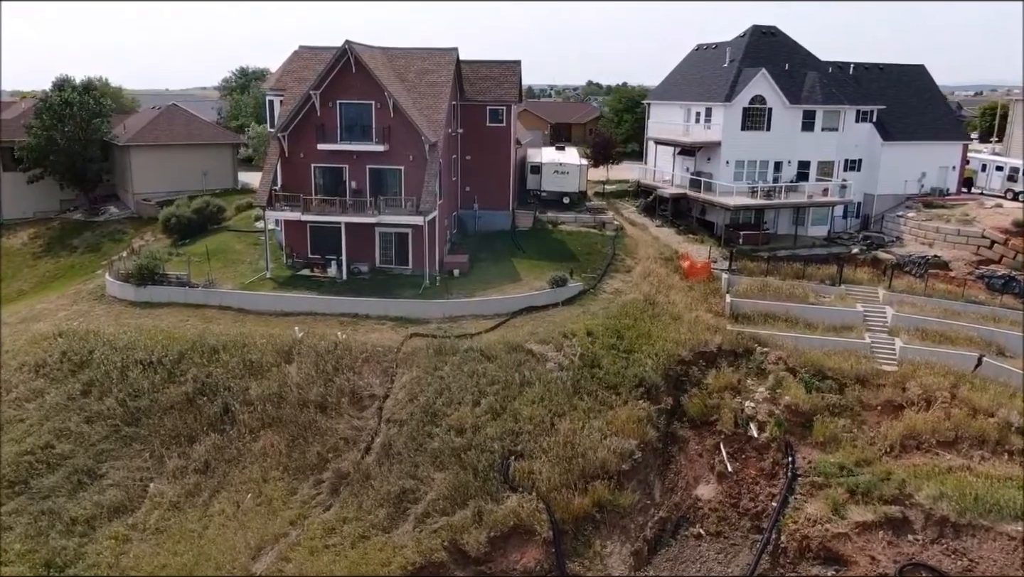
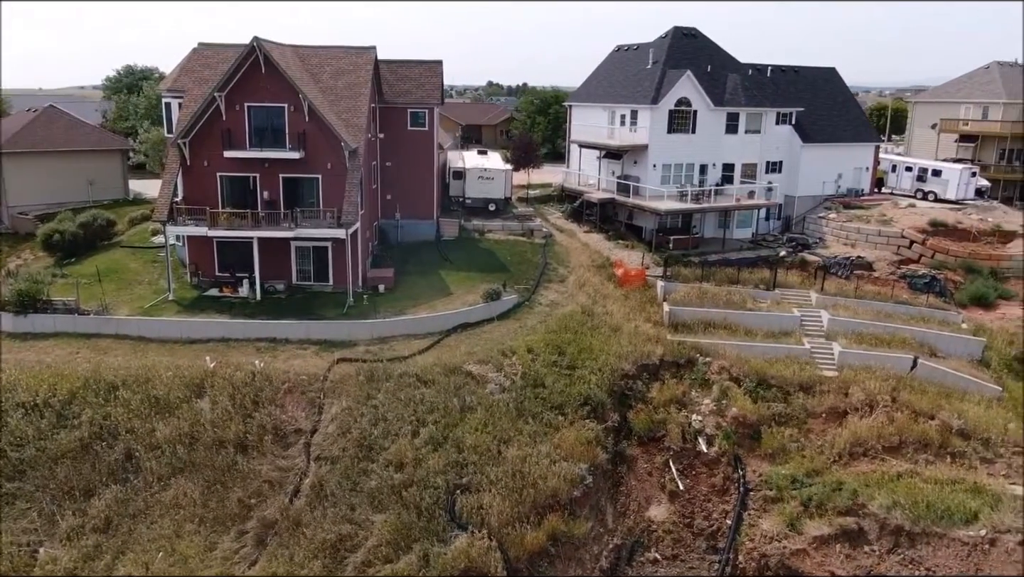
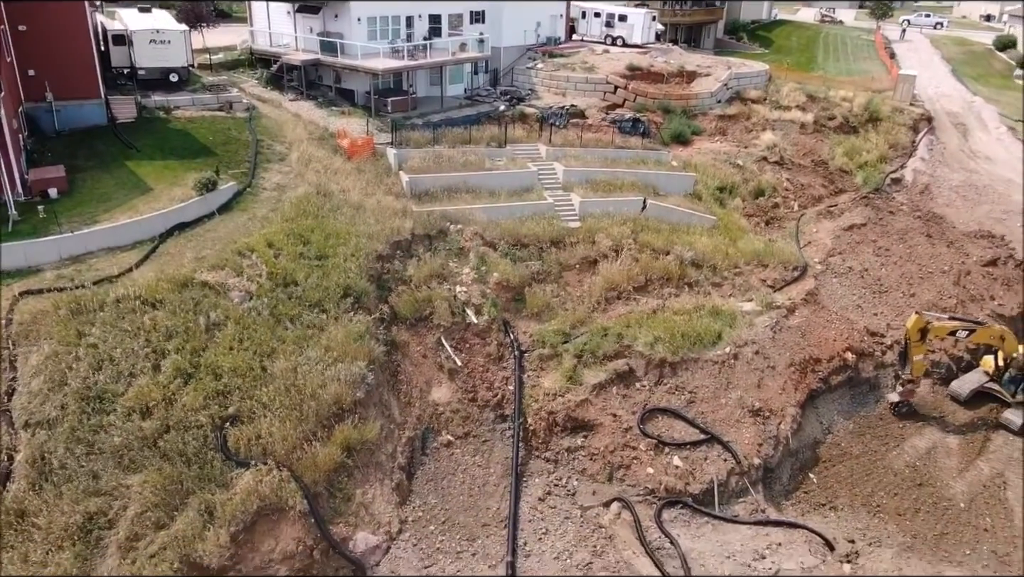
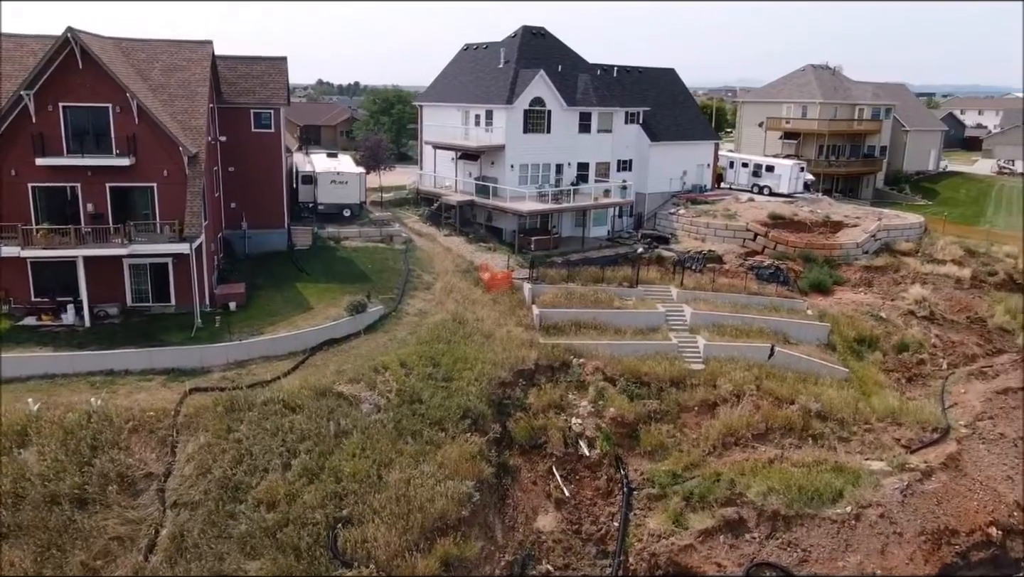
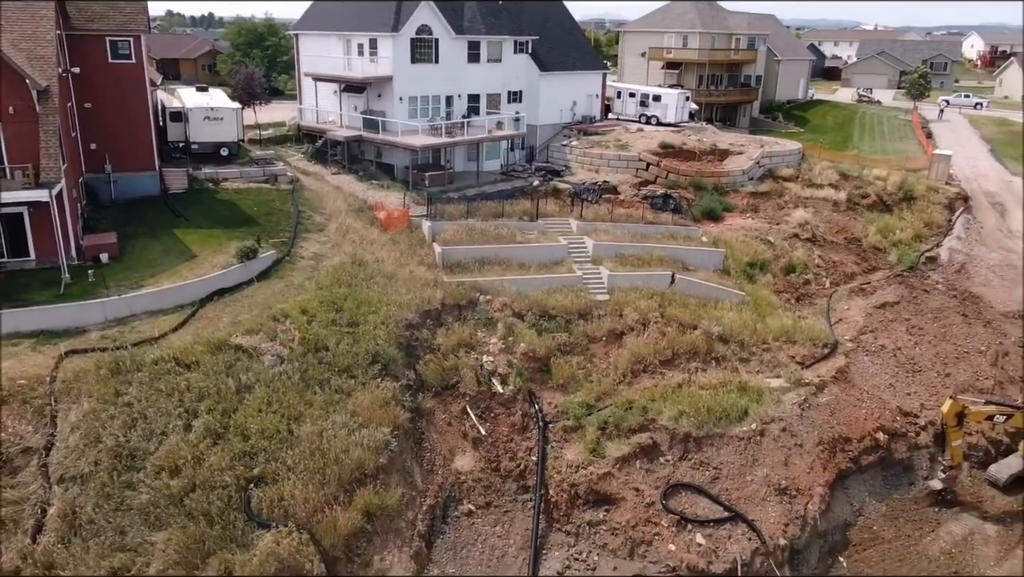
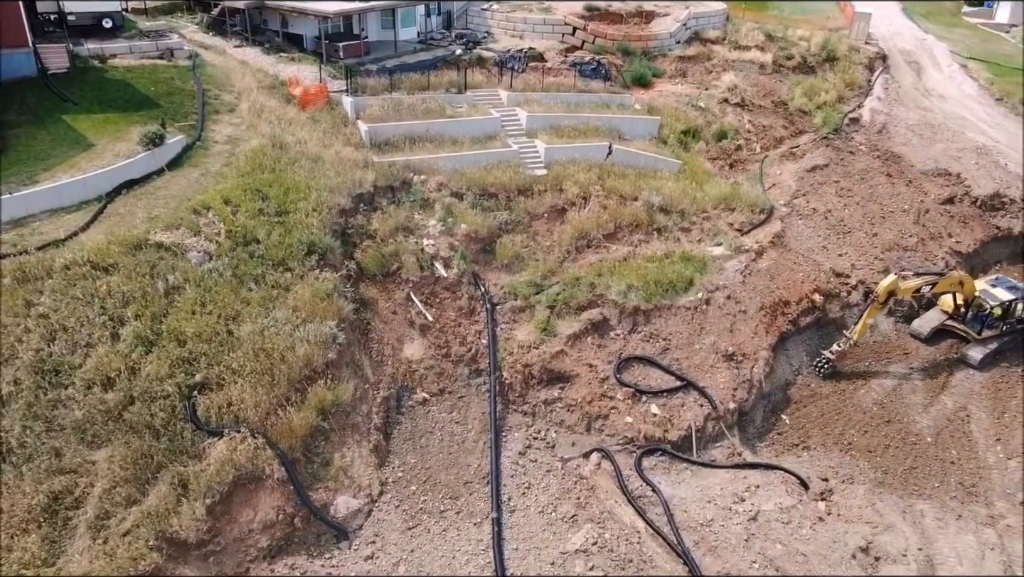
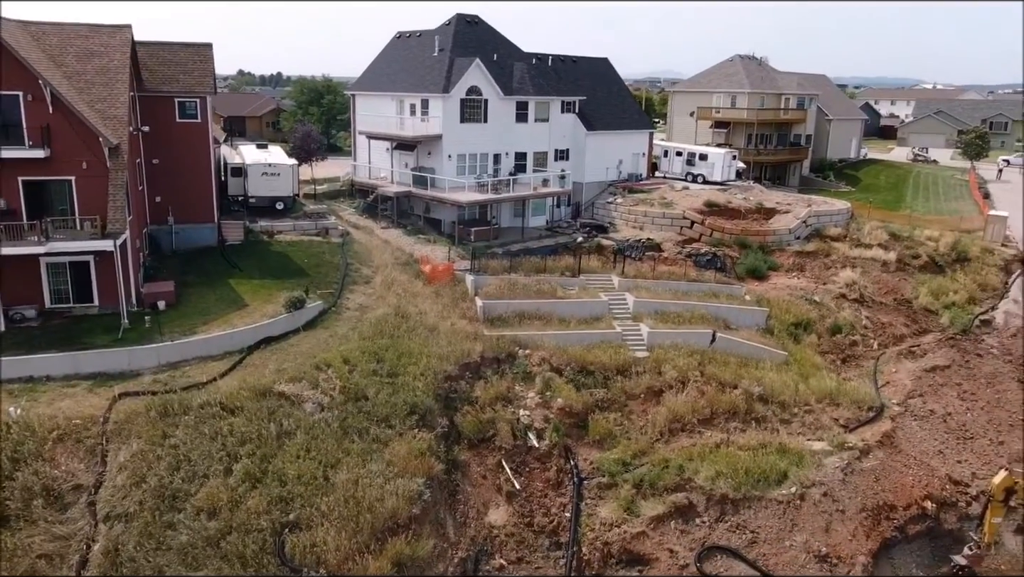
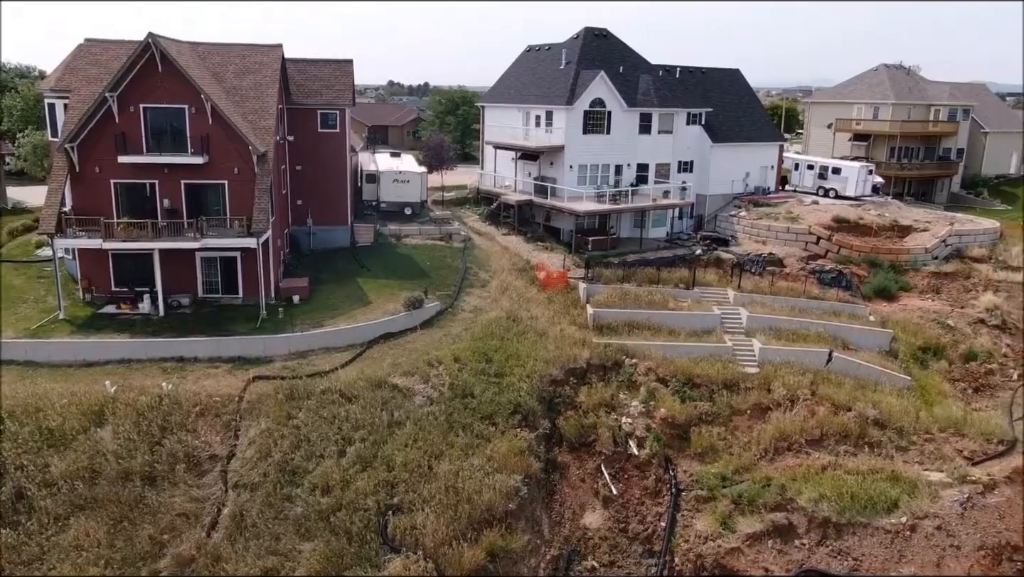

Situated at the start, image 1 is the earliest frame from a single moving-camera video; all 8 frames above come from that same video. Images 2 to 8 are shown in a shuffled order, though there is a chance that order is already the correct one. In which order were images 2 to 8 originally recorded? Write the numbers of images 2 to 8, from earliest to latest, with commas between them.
2, 8, 4, 7, 5, 3, 6
